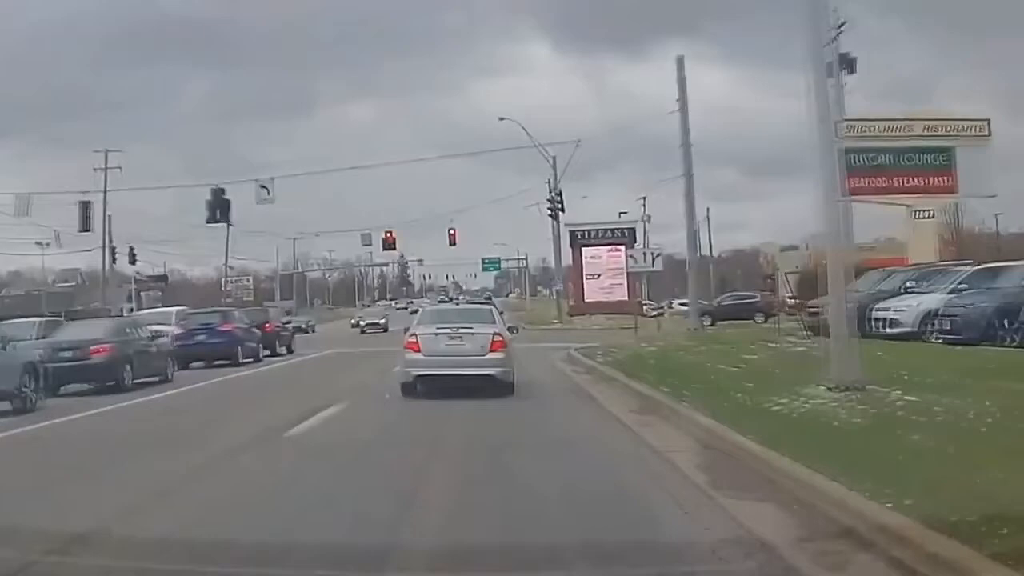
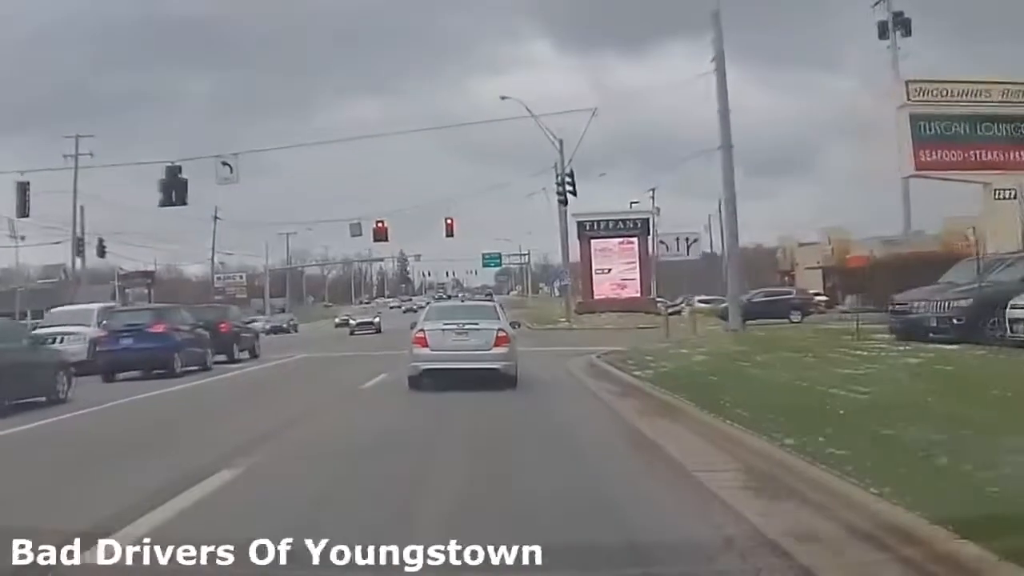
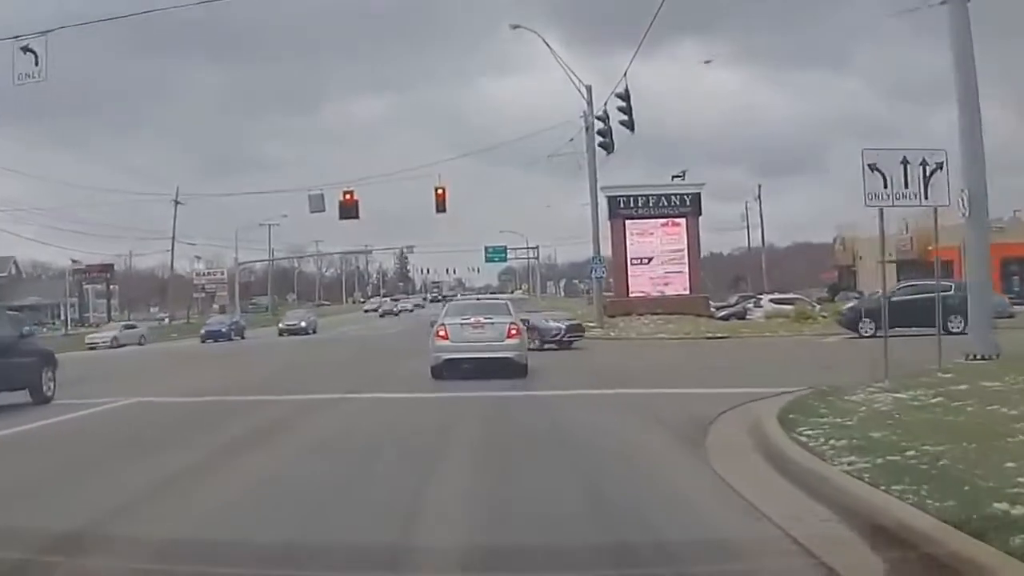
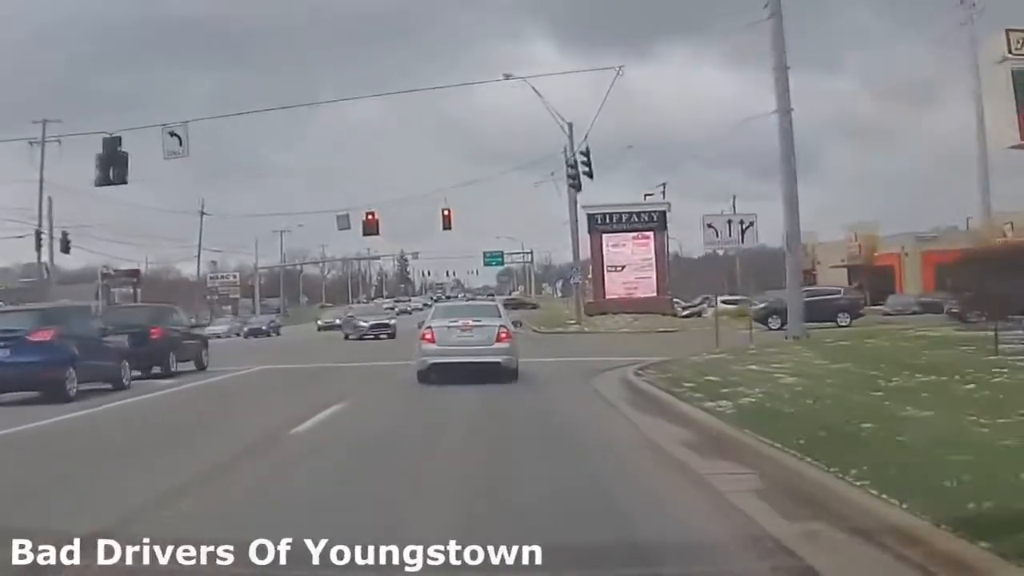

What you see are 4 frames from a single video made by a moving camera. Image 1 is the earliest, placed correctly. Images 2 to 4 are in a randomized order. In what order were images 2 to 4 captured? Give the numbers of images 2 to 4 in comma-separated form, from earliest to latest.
2, 4, 3
